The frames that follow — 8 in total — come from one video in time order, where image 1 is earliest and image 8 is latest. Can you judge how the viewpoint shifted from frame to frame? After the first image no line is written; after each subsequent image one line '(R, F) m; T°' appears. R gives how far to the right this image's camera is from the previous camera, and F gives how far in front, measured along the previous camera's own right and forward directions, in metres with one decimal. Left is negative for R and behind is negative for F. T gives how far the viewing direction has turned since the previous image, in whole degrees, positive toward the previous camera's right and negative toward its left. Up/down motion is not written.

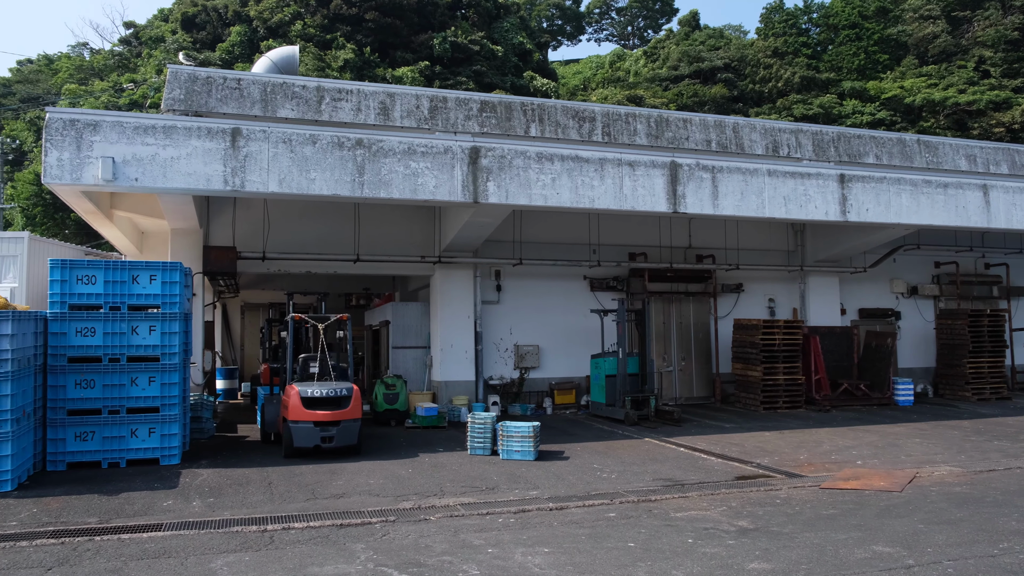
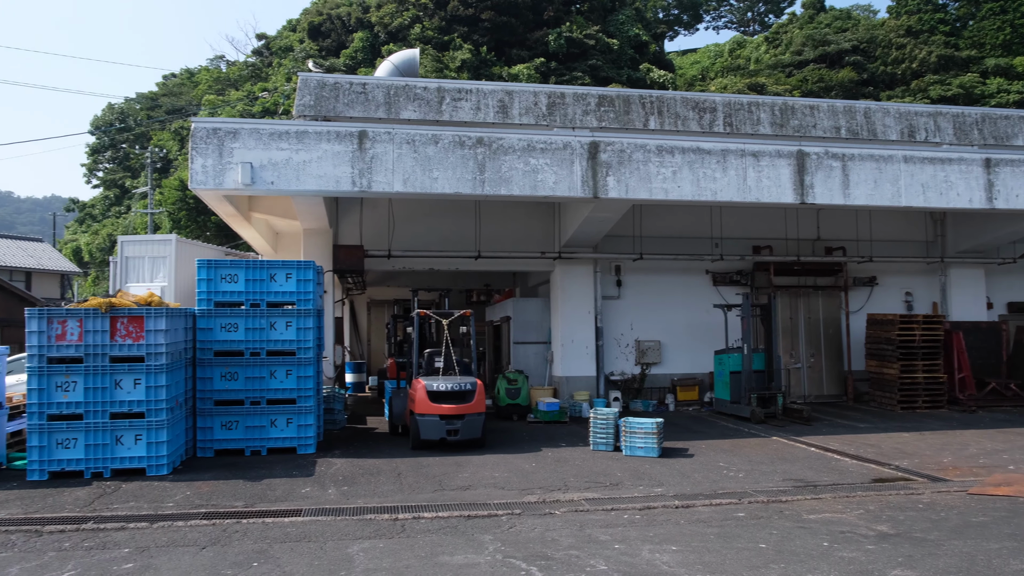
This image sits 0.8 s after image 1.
(-0.1, 0.0) m; -8°
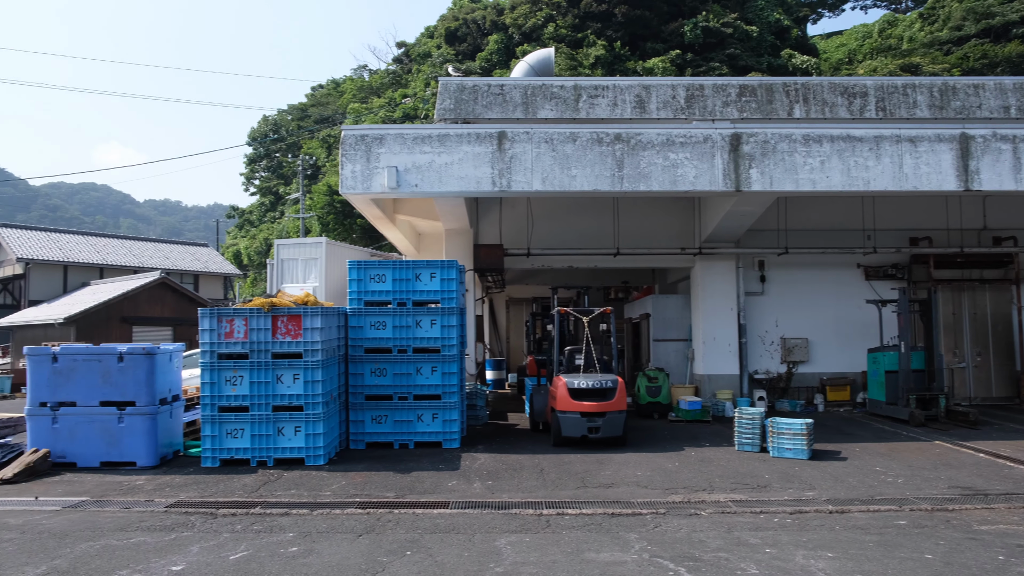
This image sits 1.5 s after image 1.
(0.0, 0.0) m; -9°
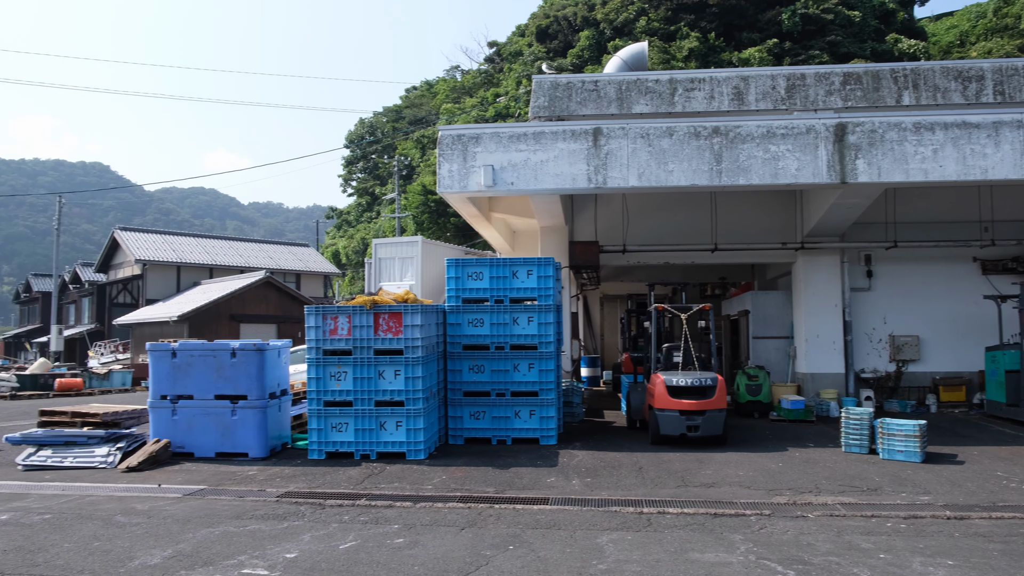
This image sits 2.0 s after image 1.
(-0.1, 0.0) m; -6°
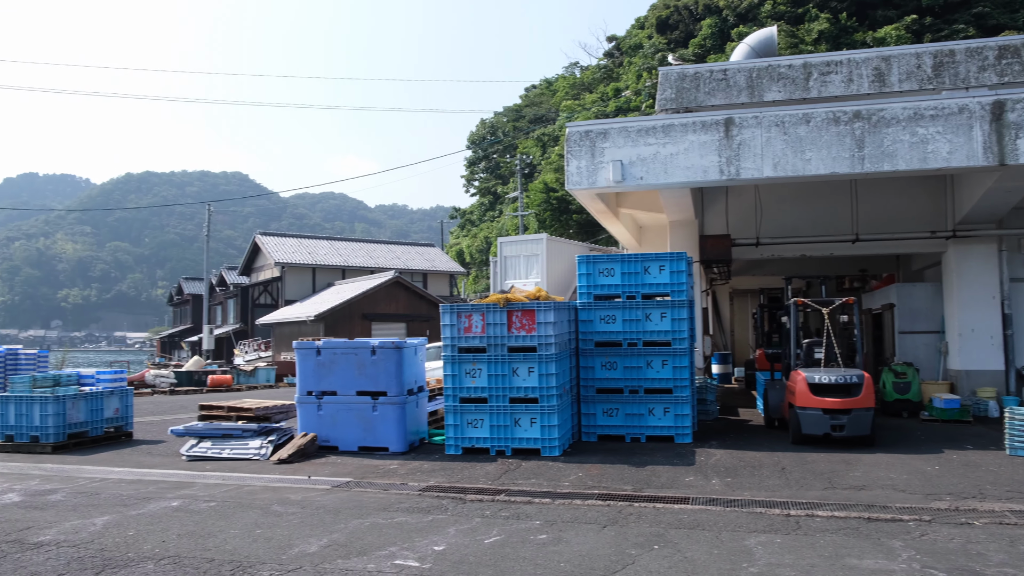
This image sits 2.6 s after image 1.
(-0.1, 0.0) m; -8°
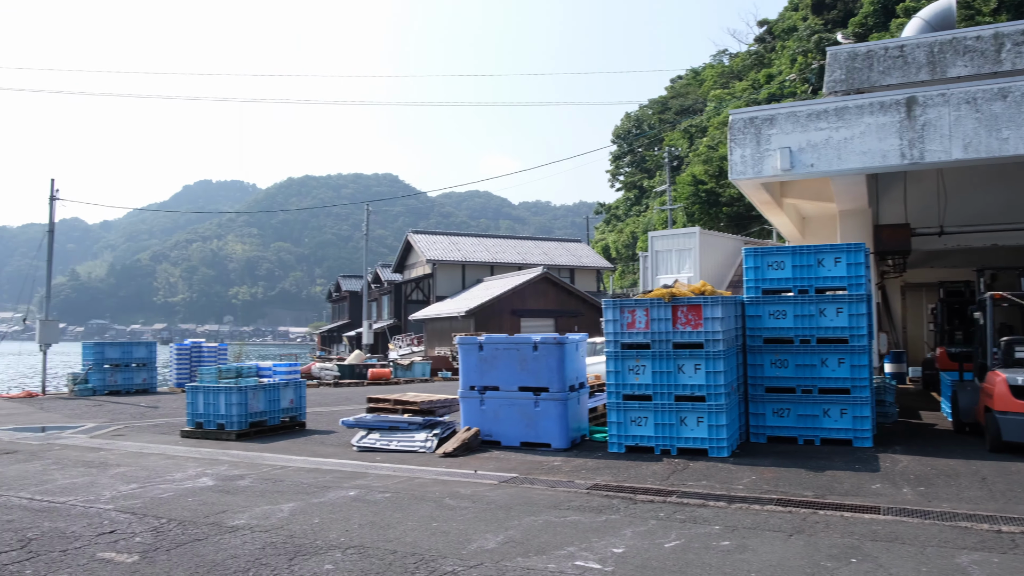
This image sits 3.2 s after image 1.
(-0.2, +0.1) m; -10°
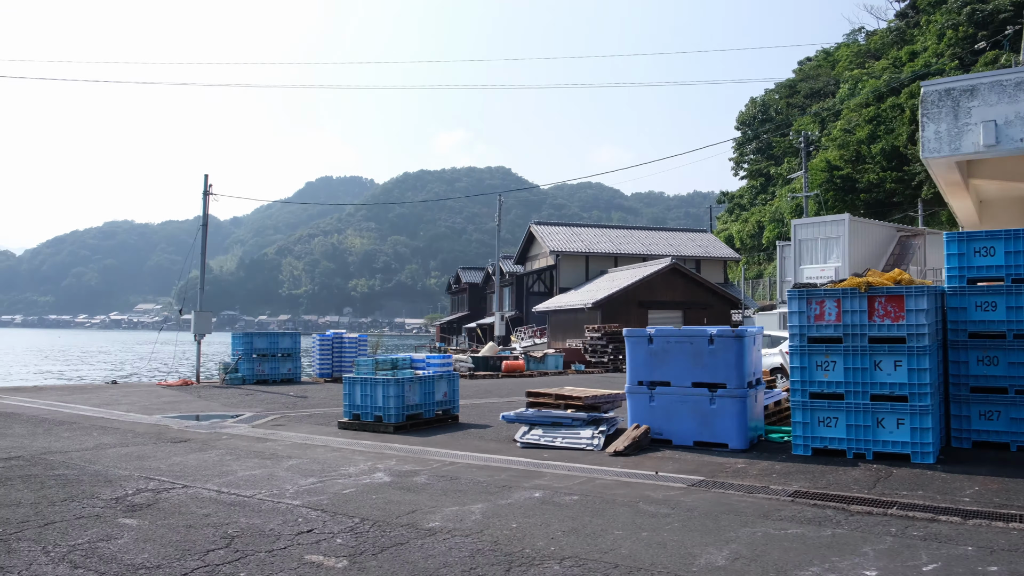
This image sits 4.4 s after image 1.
(-0.7, +0.4) m; -8°
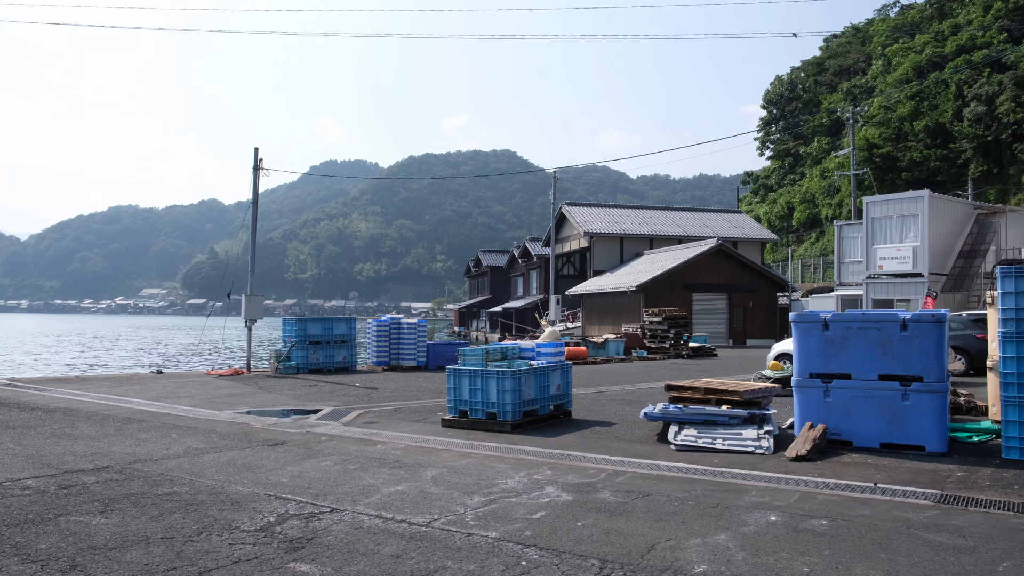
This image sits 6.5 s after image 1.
(-1.4, +1.3) m; 0°
